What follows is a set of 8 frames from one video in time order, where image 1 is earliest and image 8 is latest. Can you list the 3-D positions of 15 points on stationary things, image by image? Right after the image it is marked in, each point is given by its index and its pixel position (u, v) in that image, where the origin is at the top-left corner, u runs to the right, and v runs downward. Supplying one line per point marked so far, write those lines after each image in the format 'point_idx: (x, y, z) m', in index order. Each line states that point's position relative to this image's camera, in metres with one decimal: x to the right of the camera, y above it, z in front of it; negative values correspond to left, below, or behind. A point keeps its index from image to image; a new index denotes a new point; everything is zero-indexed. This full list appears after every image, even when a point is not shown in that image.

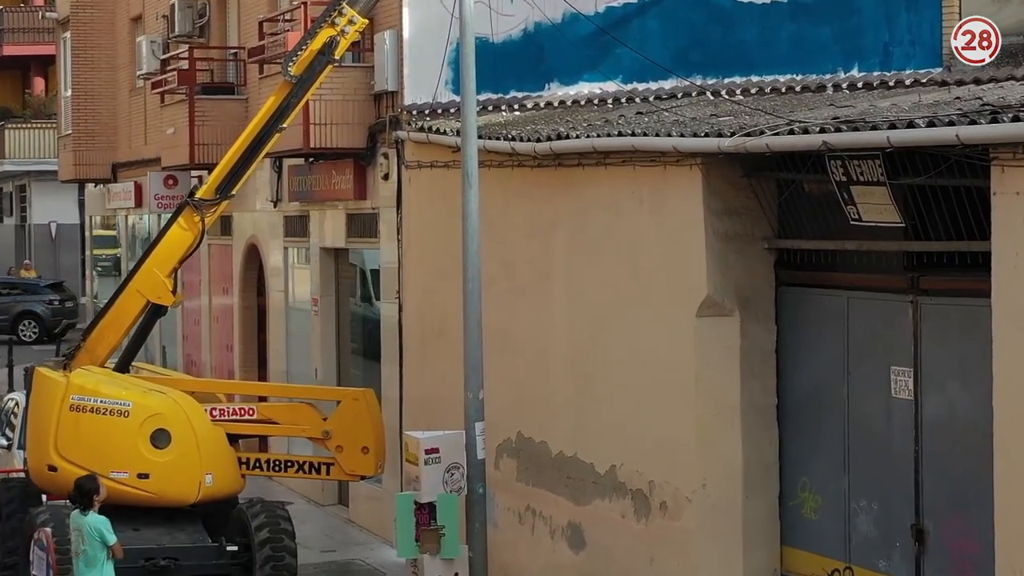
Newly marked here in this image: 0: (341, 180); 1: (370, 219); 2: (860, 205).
0: (-1.2, +0.8, +16.9) m
1: (-1.0, +0.5, +16.6) m
2: (+1.4, +0.3, +9.9) m
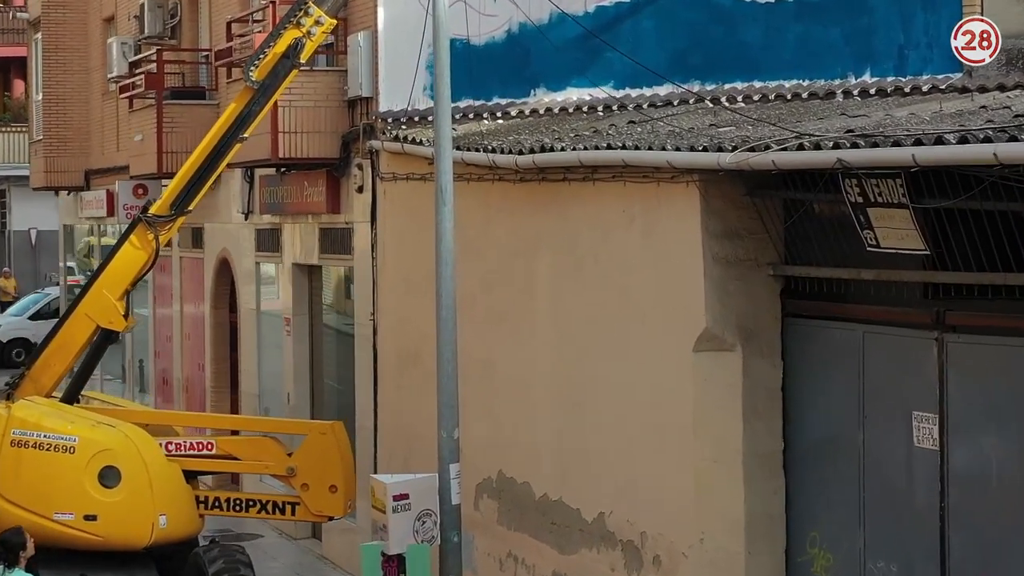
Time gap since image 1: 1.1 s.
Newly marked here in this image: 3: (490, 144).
0: (-1.3, +0.6, +15.8) m
1: (-1.1, +0.3, +15.5) m
2: (+1.3, +0.2, +8.8) m
3: (-0.1, +0.7, +12.2) m
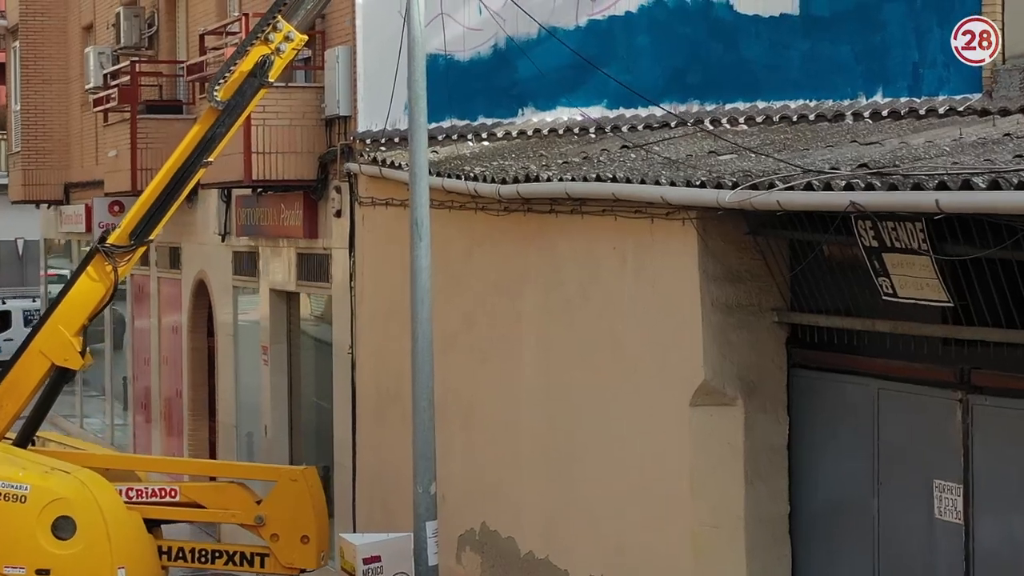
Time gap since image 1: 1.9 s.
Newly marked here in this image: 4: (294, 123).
0: (-1.4, +0.5, +14.9) m
1: (-1.2, +0.2, +14.6) m
2: (+1.3, 0.0, +7.9) m
3: (-0.2, +0.6, +11.3) m
4: (-1.3, +1.0, +14.2) m
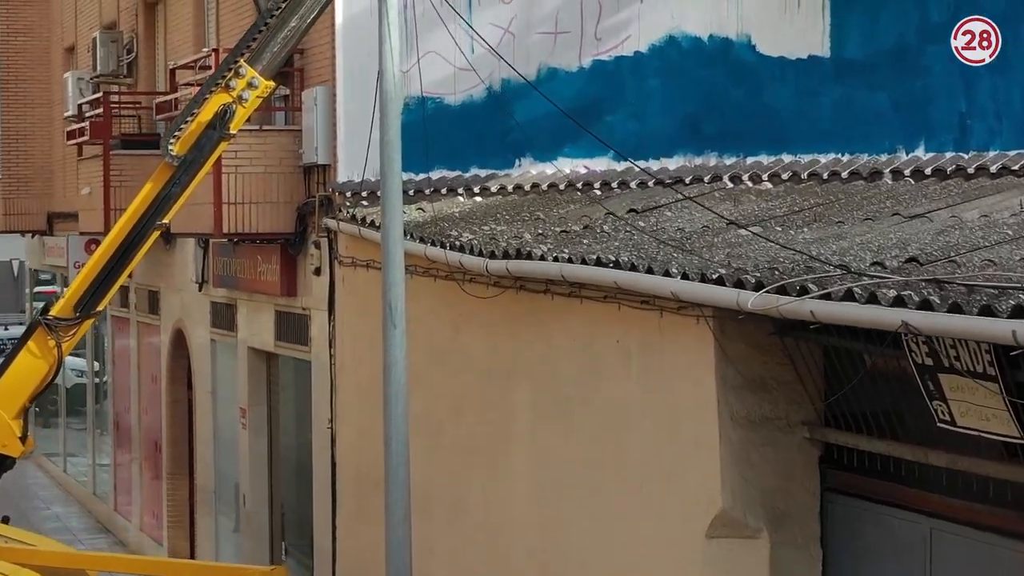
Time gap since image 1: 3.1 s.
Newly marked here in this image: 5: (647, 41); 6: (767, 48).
0: (-1.4, +0.1, +13.6) m
1: (-1.2, -0.2, +13.2) m
2: (+1.2, -0.3, +6.5) m
3: (-0.2, +0.2, +10.0) m
4: (-1.3, +0.6, +12.9) m
5: (+0.6, +1.2, +11.3) m
6: (+1.2, +1.1, +10.8) m
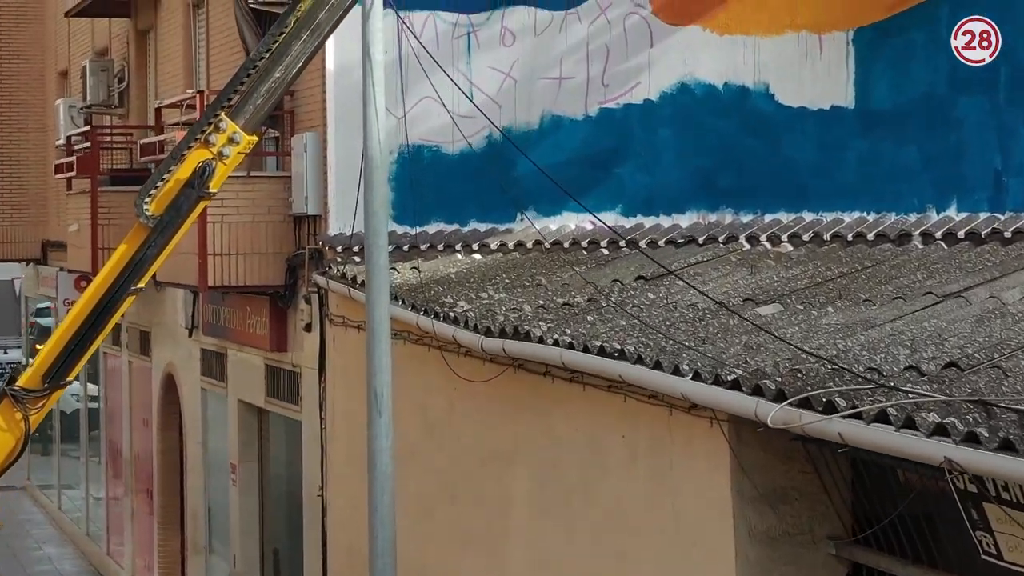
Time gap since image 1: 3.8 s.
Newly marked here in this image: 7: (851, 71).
0: (-1.4, -0.2, +12.8) m
1: (-1.2, -0.5, +12.5) m
2: (+1.2, -0.6, +5.7) m
3: (-0.2, -0.1, +9.2) m
4: (-1.3, +0.4, +12.1) m
5: (+0.6, +0.9, +10.5) m
6: (+1.2, +0.8, +10.1) m
7: (+1.4, +0.9, +9.9) m
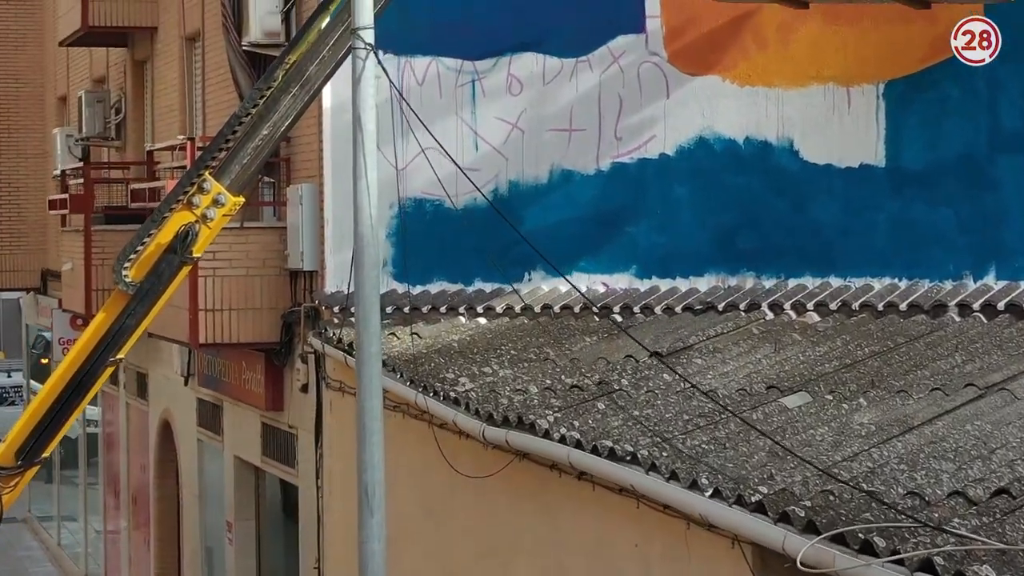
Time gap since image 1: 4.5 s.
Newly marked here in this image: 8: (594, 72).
0: (-1.3, -0.5, +12.2) m
1: (-1.1, -0.8, +11.9) m
2: (+1.2, -0.9, +5.1) m
3: (-0.2, -0.4, +8.6) m
4: (-1.3, +0.1, +11.5) m
5: (+0.7, +0.6, +9.9) m
6: (+1.2, +0.5, +9.4) m
7: (+1.4, +0.6, +9.2) m
8: (+0.3, +0.9, +10.1) m
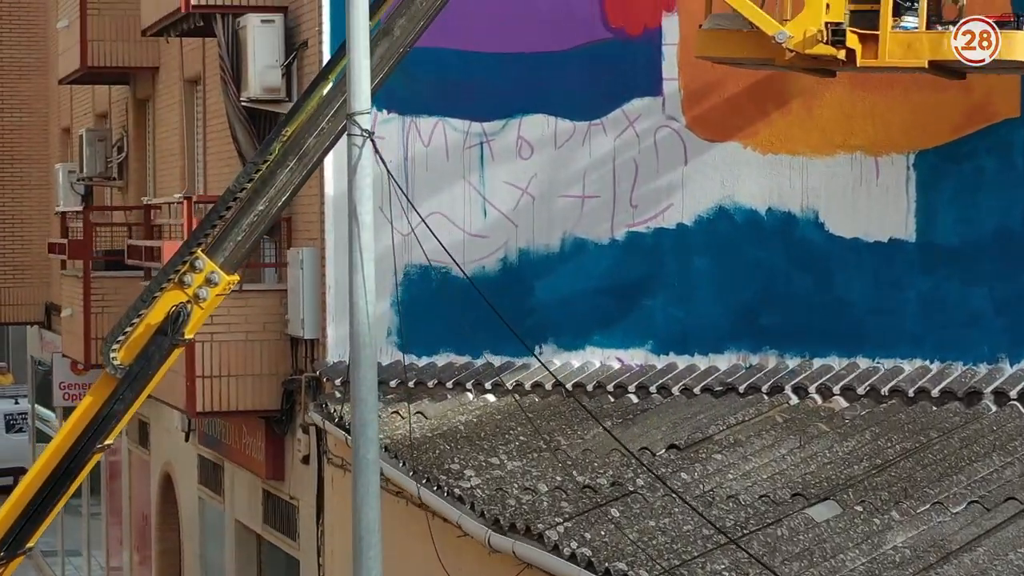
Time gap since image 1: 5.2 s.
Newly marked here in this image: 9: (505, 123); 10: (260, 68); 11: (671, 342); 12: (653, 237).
0: (-1.3, -0.8, +11.7) m
1: (-1.1, -1.1, +11.4) m
2: (+1.2, -1.2, +4.6) m
3: (-0.2, -0.7, +8.1) m
4: (-1.2, -0.2, +11.0) m
5: (+0.7, +0.3, +9.4) m
6: (+1.2, +0.2, +8.9) m
7: (+1.5, +0.3, +8.7) m
8: (+0.4, +0.6, +9.6) m
9: (0.0, +0.7, +9.9) m
10: (-1.1, +1.0, +10.7) m
11: (+0.6, -0.2, +9.4) m
12: (+0.6, +0.2, +9.5) m
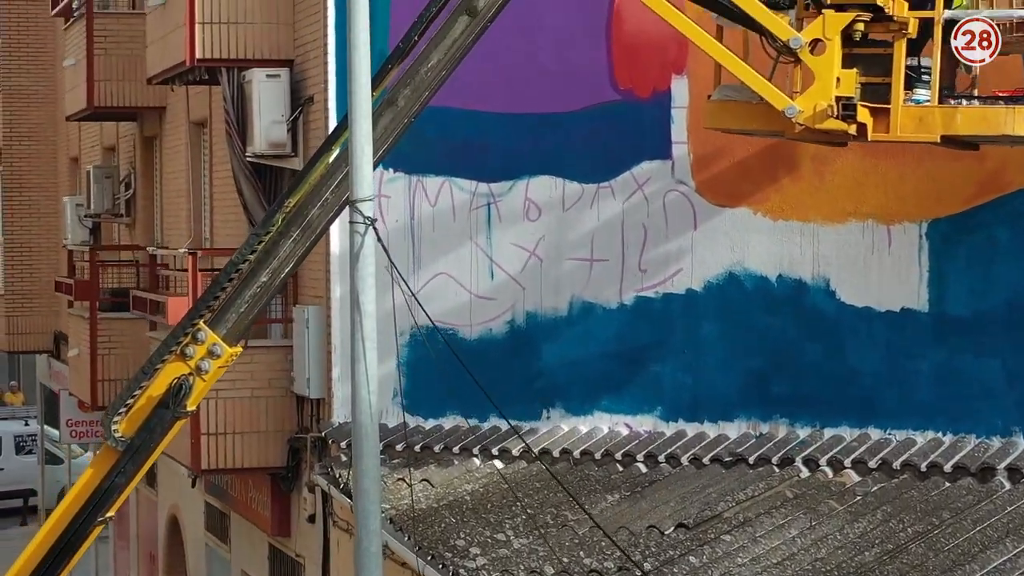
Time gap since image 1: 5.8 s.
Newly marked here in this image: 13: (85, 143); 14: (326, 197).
0: (-1.2, -1.0, +11.6) m
1: (-1.0, -1.3, +11.3) m
2: (+1.2, -1.4, +4.4) m
3: (-0.2, -0.9, +8.0) m
4: (-1.2, -0.5, +10.9) m
5: (+0.7, 0.0, +9.3) m
6: (+1.2, 0.0, +8.8) m
7: (+1.5, +0.1, +8.6) m
8: (+0.4, +0.4, +9.5) m
9: (0.0, +0.4, +9.8) m
10: (-1.1, +0.7, +10.6) m
11: (+0.7, -0.5, +9.3) m
12: (+0.6, -0.1, +9.4) m
13: (-3.5, +1.2, +19.5) m
14: (-0.6, +0.3, +7.3) m
